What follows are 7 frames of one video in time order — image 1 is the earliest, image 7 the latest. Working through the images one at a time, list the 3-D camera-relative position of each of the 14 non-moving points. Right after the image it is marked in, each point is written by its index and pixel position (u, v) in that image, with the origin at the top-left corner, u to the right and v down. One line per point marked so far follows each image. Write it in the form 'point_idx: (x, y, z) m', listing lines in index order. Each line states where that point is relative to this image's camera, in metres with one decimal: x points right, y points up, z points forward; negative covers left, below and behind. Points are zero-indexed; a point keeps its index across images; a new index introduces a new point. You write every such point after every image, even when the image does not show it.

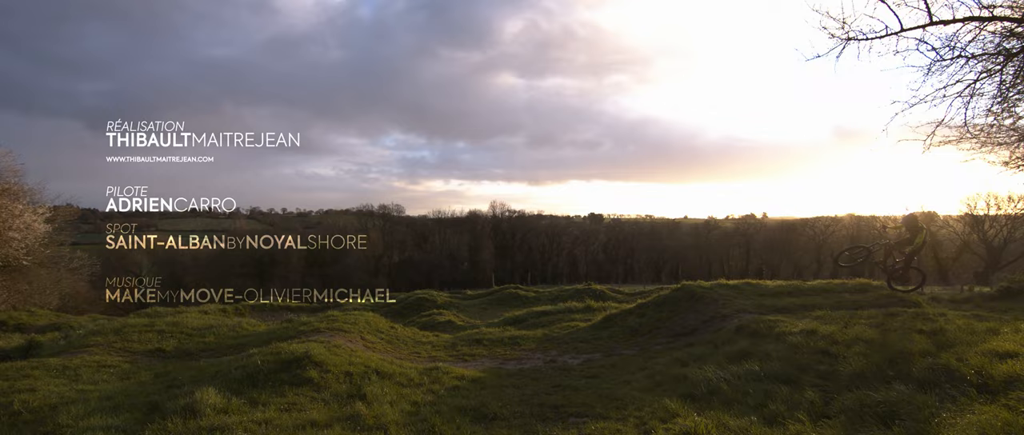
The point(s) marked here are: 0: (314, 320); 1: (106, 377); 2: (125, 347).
0: (-5.6, -2.9, +15.0) m
1: (-7.5, -2.9, +9.6) m
2: (-9.0, -3.0, +12.2) m
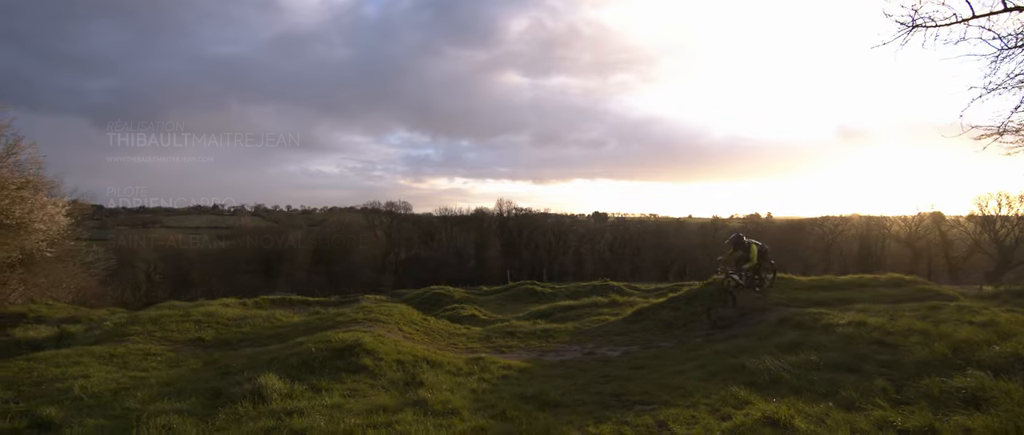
0: (-4.6, -2.7, +14.9) m
1: (-6.6, -2.7, +9.6) m
2: (-8.0, -2.7, +12.1) m
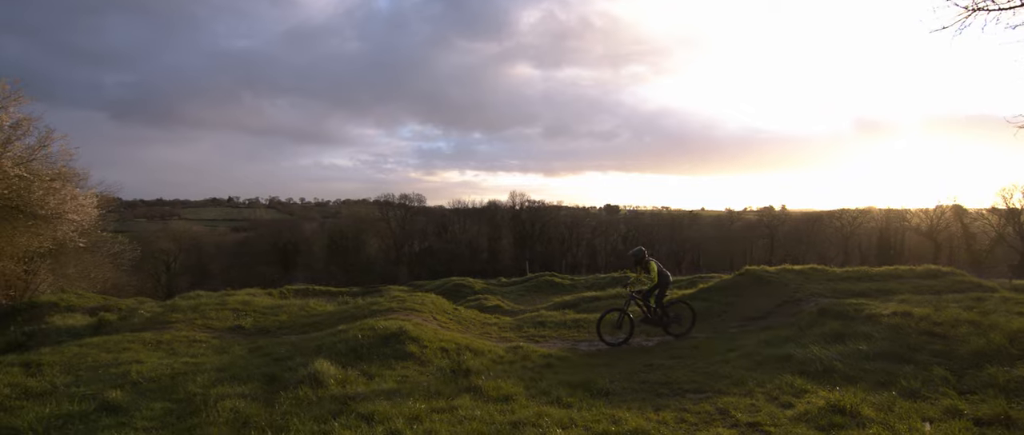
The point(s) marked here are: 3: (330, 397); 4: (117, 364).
0: (-3.7, -2.4, +15.0) m
1: (-5.8, -2.5, +9.7) m
2: (-7.2, -2.5, +12.3) m
3: (-2.3, -2.2, +6.5) m
4: (-6.5, -2.4, +8.6) m
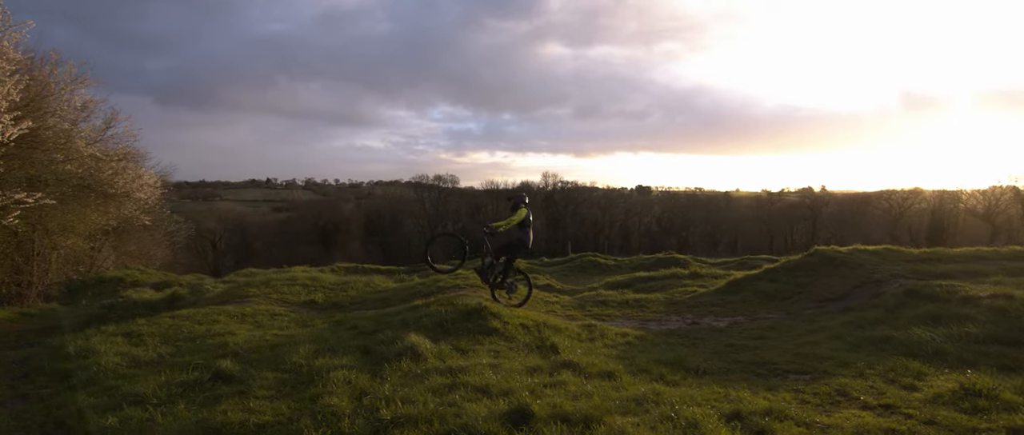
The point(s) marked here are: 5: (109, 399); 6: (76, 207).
0: (-2.0, -1.8, +15.1) m
1: (-4.3, -2.0, +9.9) m
2: (-5.5, -1.9, +12.5) m
3: (-1.0, -1.9, +6.5) m
4: (-5.1, -2.0, +8.8) m
5: (-4.7, -2.1, +6.1) m
6: (-16.5, +0.4, +19.7) m
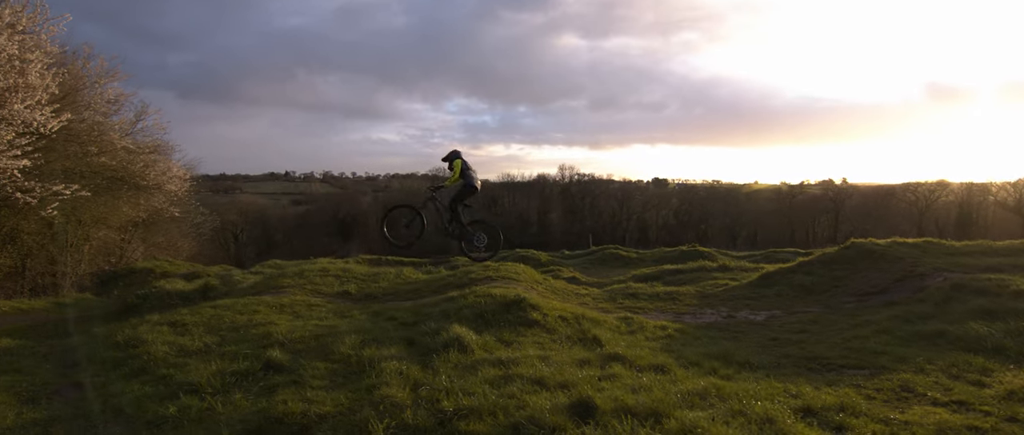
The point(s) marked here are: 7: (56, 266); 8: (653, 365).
0: (-1.1, -1.5, +15.0) m
1: (-3.6, -1.9, +10.0) m
2: (-4.7, -1.7, +12.6) m
3: (-0.4, -1.8, +6.4) m
4: (-4.4, -1.8, +8.9) m
5: (-4.1, -2.0, +6.1) m
6: (-15.5, +0.7, +20.1) m
7: (-17.5, -1.8, +19.9) m
8: (+1.8, -1.9, +6.7) m
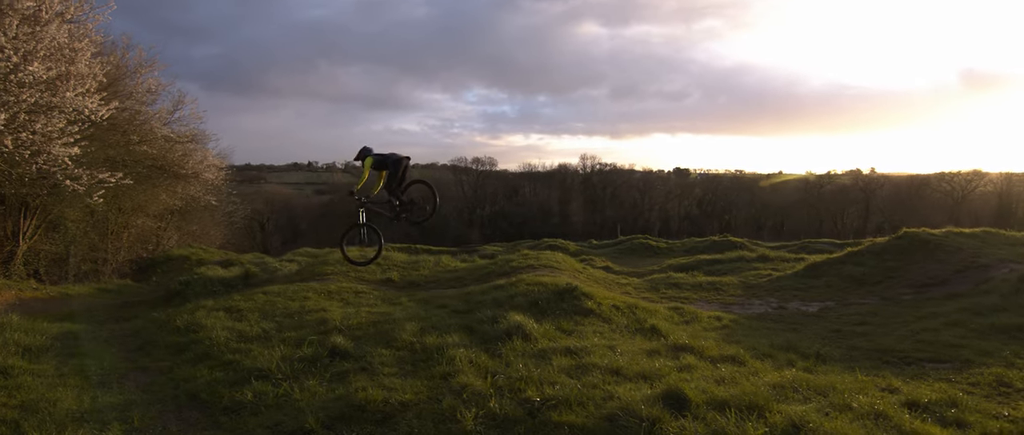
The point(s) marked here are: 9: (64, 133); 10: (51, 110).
0: (0.0, -1.2, +14.9) m
1: (-2.6, -1.6, +9.9) m
2: (-3.7, -1.4, +12.6) m
3: (+0.5, -1.6, +6.3) m
4: (-3.5, -1.6, +8.9) m
5: (-3.3, -1.8, +6.1) m
6: (-14.2, +1.2, +20.4) m
7: (-16.2, -1.4, +20.4) m
8: (+2.7, -1.7, +6.5) m
9: (-10.6, +2.0, +12.4) m
10: (-9.8, +2.3, +11.1) m
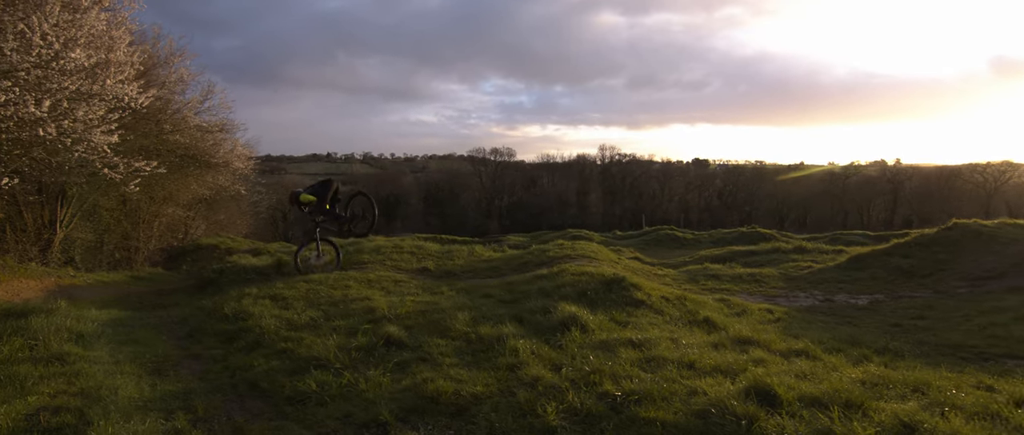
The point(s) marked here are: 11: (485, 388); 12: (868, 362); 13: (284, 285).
0: (+1.0, -0.9, +14.7) m
1: (-1.8, -1.4, +9.8) m
2: (-2.8, -1.2, +12.5) m
3: (+1.2, -1.4, +6.1) m
4: (-2.7, -1.4, +8.8) m
5: (-2.6, -1.7, +6.0) m
6: (-13.0, +1.6, +20.6) m
7: (-15.0, -0.9, +20.6) m
8: (+3.4, -1.6, +6.2) m
9: (-9.7, +2.3, +12.5) m
10: (-8.9, +2.6, +11.1) m
11: (-0.2, -1.5, +4.6) m
12: (+4.0, -1.6, +5.9) m
13: (-4.5, -1.3, +10.1) m
